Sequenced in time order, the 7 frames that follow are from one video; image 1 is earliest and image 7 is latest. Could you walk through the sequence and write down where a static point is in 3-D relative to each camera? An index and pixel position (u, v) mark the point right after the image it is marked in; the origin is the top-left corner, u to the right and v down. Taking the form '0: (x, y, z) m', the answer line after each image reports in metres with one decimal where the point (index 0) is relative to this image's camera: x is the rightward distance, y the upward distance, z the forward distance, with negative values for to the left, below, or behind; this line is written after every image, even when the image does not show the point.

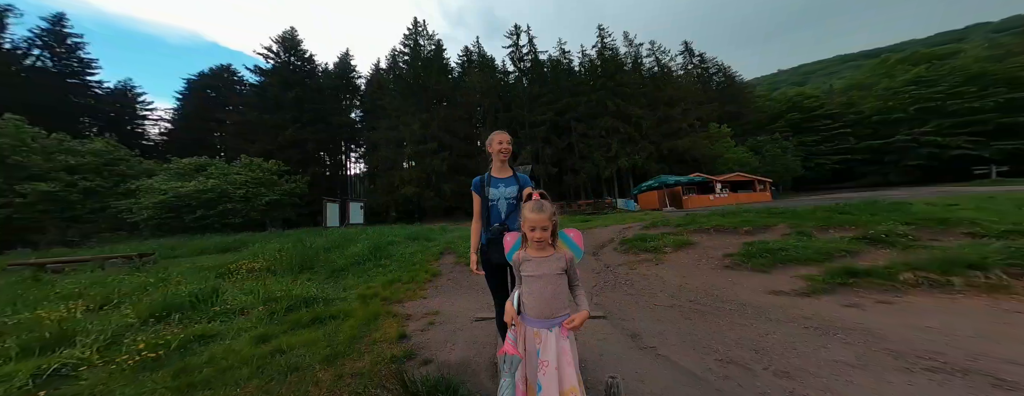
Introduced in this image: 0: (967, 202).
0: (+11.2, -0.1, +6.6) m
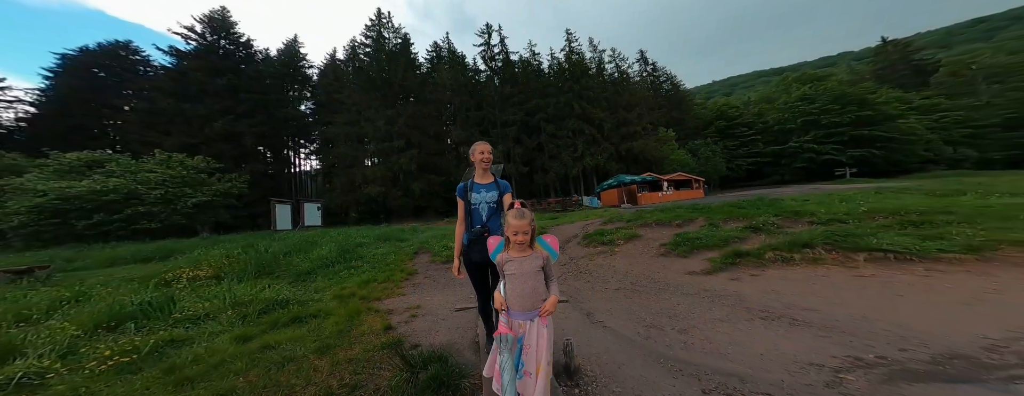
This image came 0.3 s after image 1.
0: (+10.2, +0.1, +8.4) m
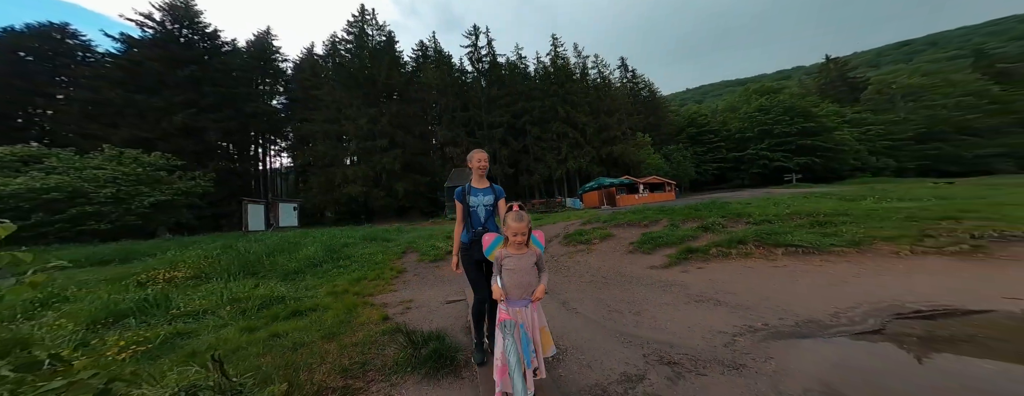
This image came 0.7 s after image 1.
0: (+9.7, -0.1, +9.4) m
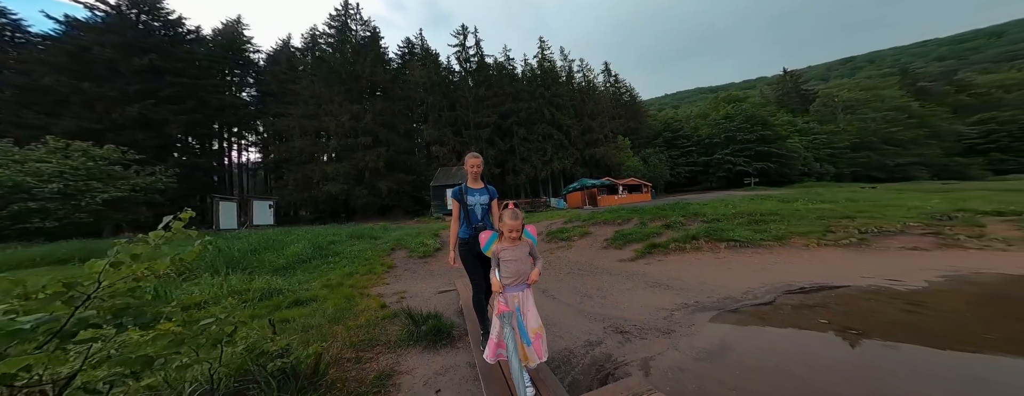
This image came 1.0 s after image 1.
0: (+9.1, -0.1, +10.4) m
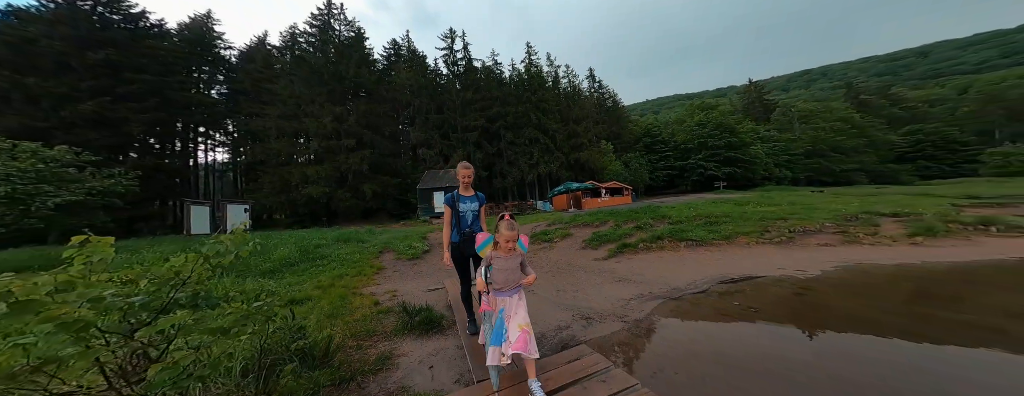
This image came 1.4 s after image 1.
0: (+8.6, -0.3, +11.2) m
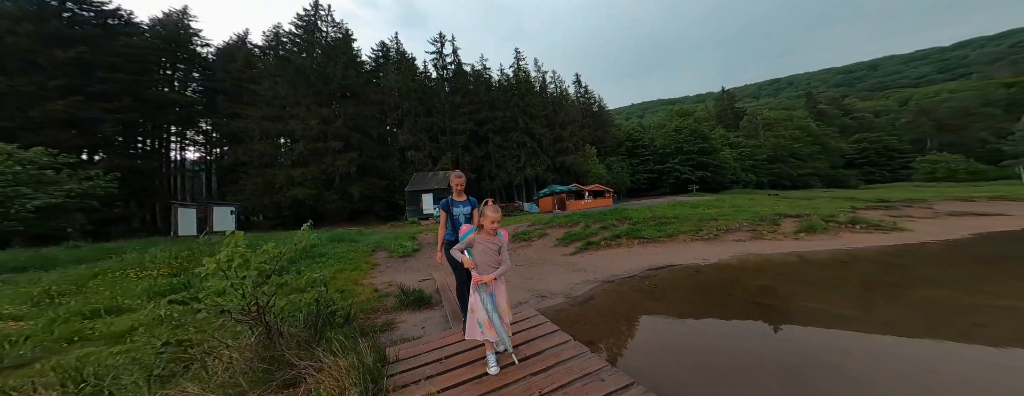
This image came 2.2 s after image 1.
0: (+7.9, -0.4, +12.2) m
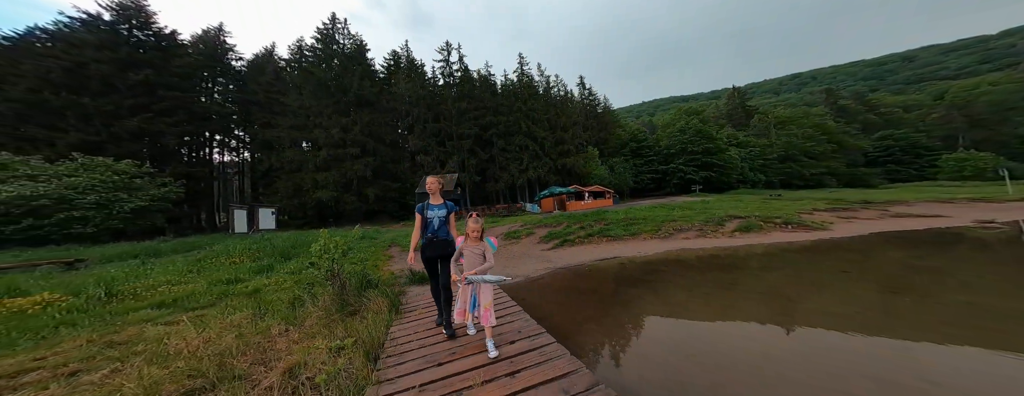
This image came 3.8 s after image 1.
0: (+7.8, -0.4, +12.3) m
